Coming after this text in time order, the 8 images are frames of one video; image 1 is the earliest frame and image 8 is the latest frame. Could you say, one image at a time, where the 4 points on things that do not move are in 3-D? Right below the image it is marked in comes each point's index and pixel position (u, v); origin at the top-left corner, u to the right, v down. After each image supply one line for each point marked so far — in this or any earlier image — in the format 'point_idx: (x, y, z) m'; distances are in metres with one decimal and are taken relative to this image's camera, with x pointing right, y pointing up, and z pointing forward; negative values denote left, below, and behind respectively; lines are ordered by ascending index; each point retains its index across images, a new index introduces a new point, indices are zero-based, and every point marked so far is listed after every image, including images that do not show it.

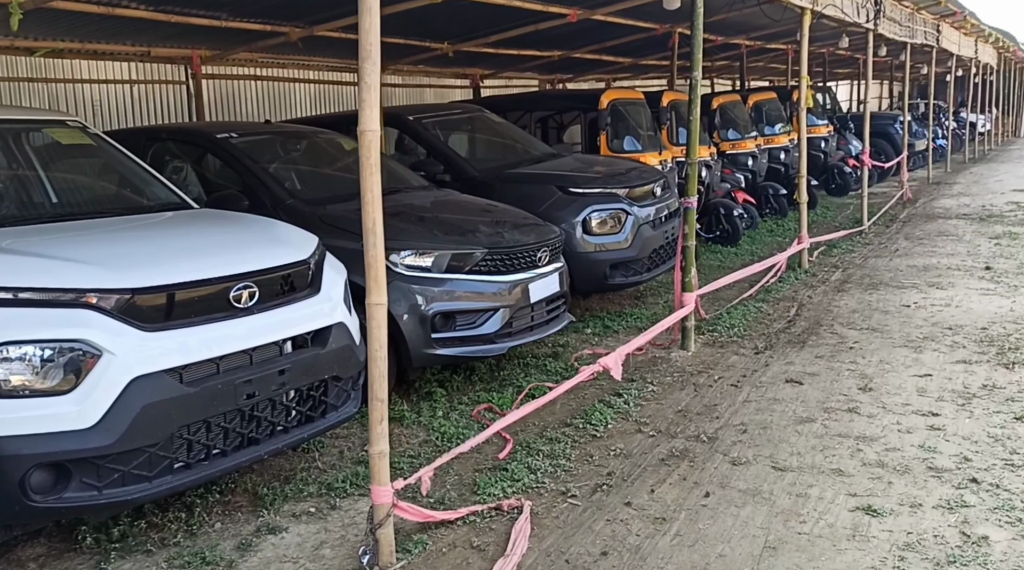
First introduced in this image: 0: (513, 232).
0: (0.0, +0.3, +5.2) m
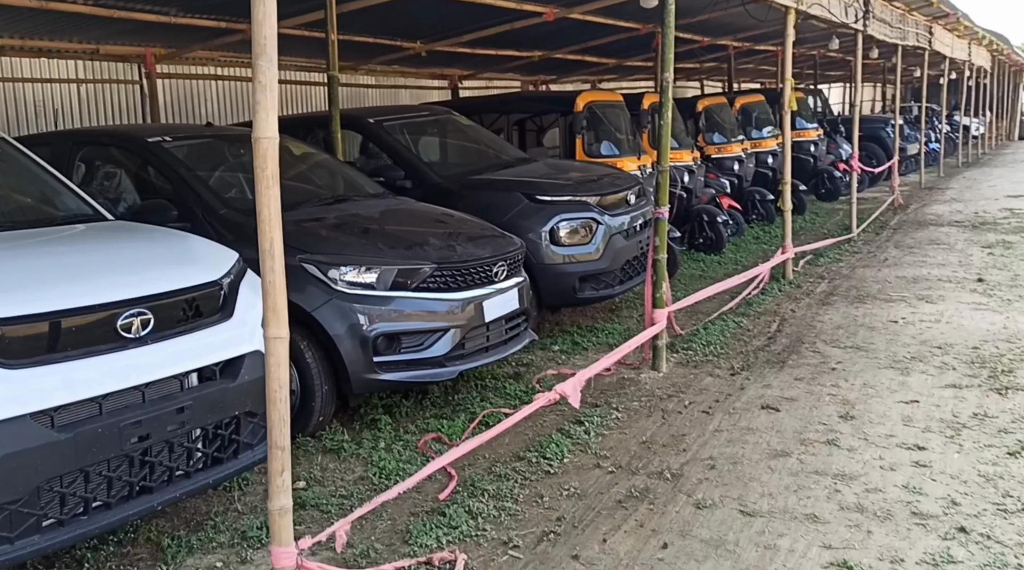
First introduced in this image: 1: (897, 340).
0: (-0.2, +0.2, +4.8) m
1: (+2.8, -0.4, +6.3) m
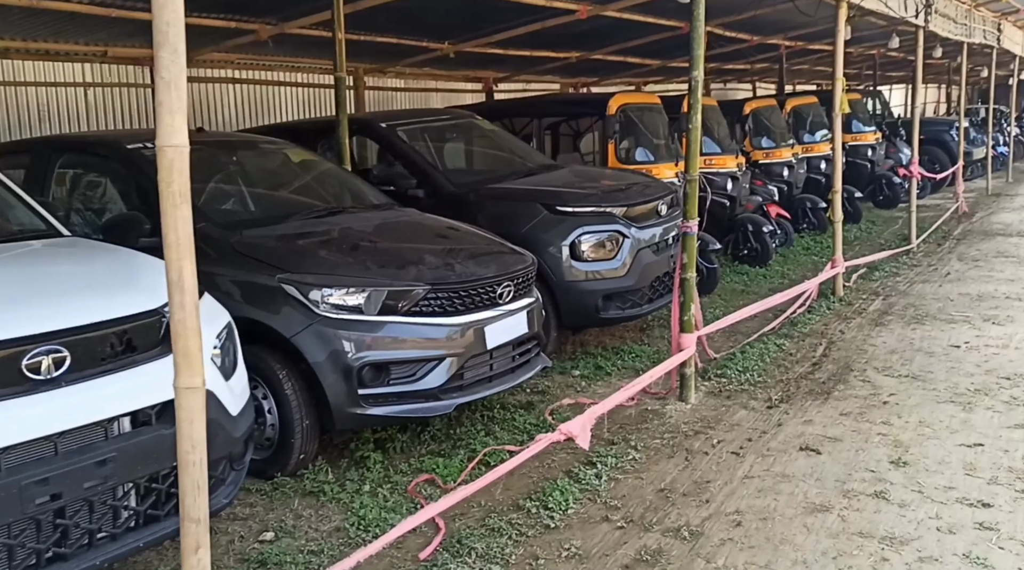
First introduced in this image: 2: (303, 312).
0: (-0.2, +0.1, +4.3) m
1: (+2.9, -0.5, +5.6) m
2: (-0.9, -0.1, +3.9) m
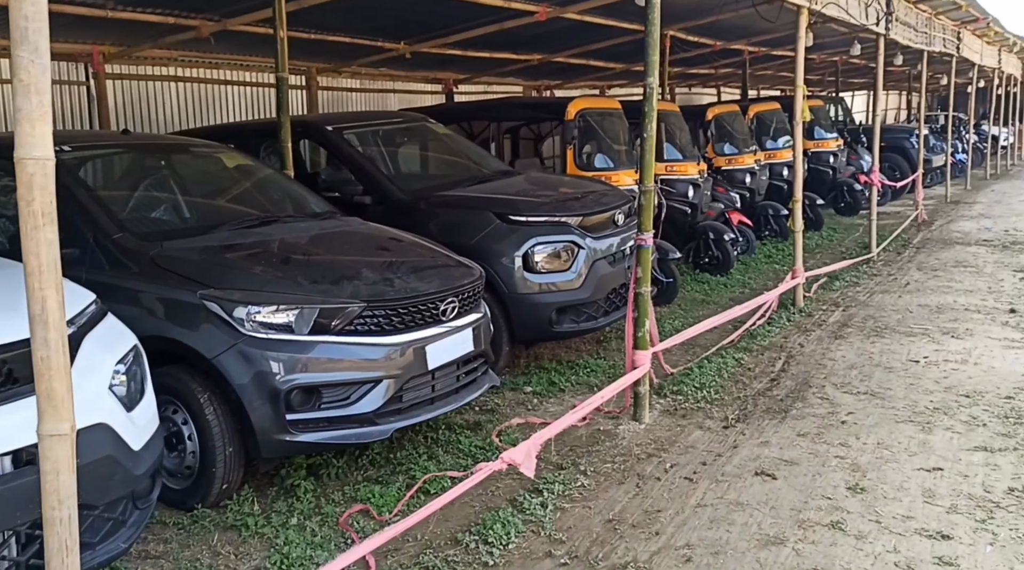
0: (-0.5, 0.0, +4.1) m
1: (+2.5, -0.6, +5.5) m
2: (-1.2, -0.2, +3.6) m
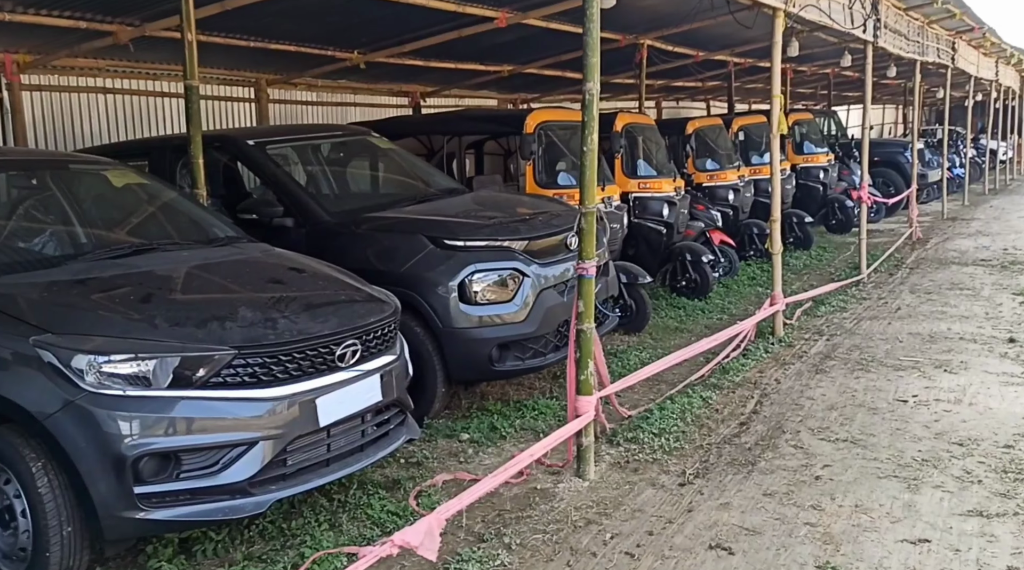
0: (-0.8, -0.1, +3.5) m
1: (+2.2, -0.8, +4.9) m
2: (-1.5, -0.3, +3.0) m
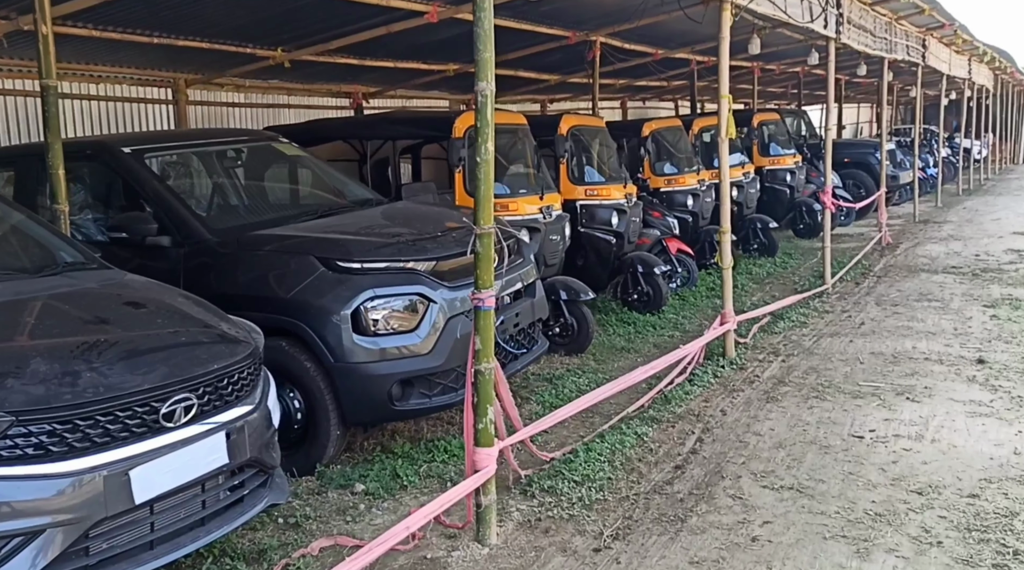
0: (-1.3, -0.3, +2.9) m
1: (+1.7, -0.9, +4.3) m
2: (-2.0, -0.5, +2.4) m
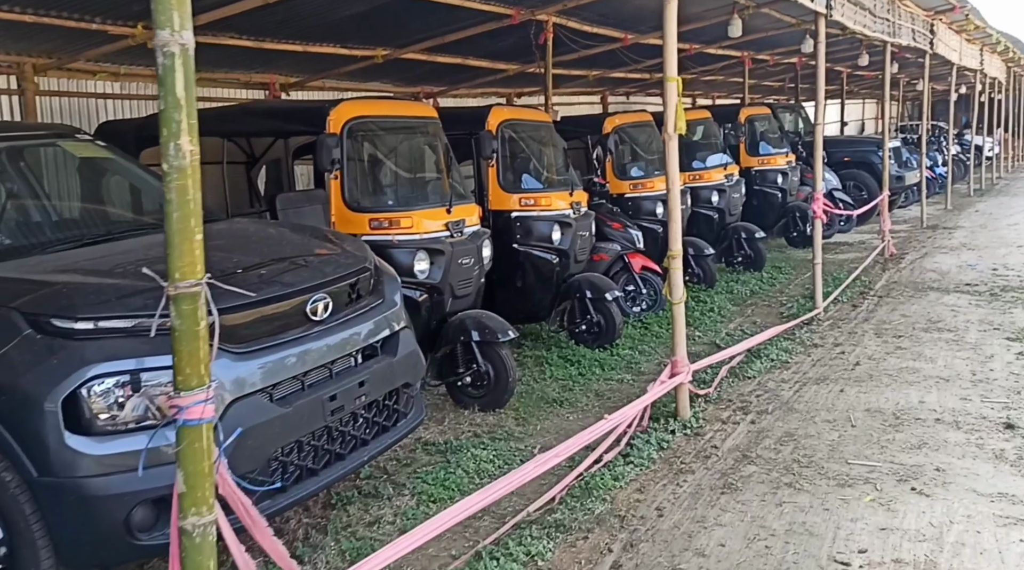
0: (-1.9, -0.5, +1.4) m
1: (+1.1, -1.2, +2.8) m
2: (-2.6, -0.7, +0.9) m
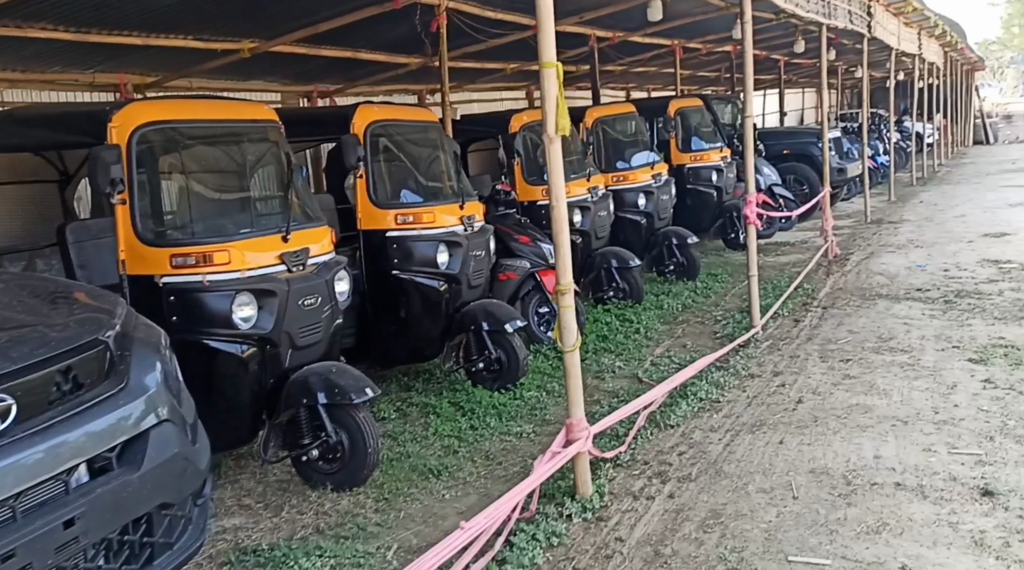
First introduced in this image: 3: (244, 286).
0: (-2.4, -0.8, +0.2) m
1: (+0.5, -1.3, +1.8) m
2: (-3.1, -1.1, -0.3) m
3: (-1.2, 0.0, +4.1) m
